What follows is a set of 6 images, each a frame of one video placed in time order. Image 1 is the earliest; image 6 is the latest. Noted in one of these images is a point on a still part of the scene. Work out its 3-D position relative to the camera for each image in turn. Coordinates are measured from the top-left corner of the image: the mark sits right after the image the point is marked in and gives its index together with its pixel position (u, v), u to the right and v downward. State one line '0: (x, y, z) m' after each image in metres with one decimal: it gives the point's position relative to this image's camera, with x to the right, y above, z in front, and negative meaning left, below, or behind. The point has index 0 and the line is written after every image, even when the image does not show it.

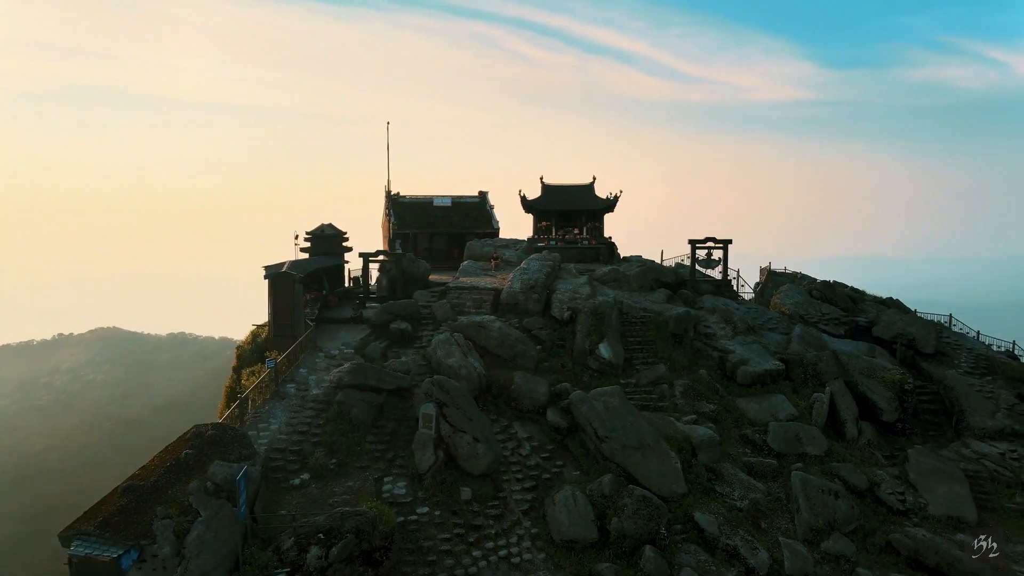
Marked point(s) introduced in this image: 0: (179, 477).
0: (-6.2, -3.5, +12.1) m
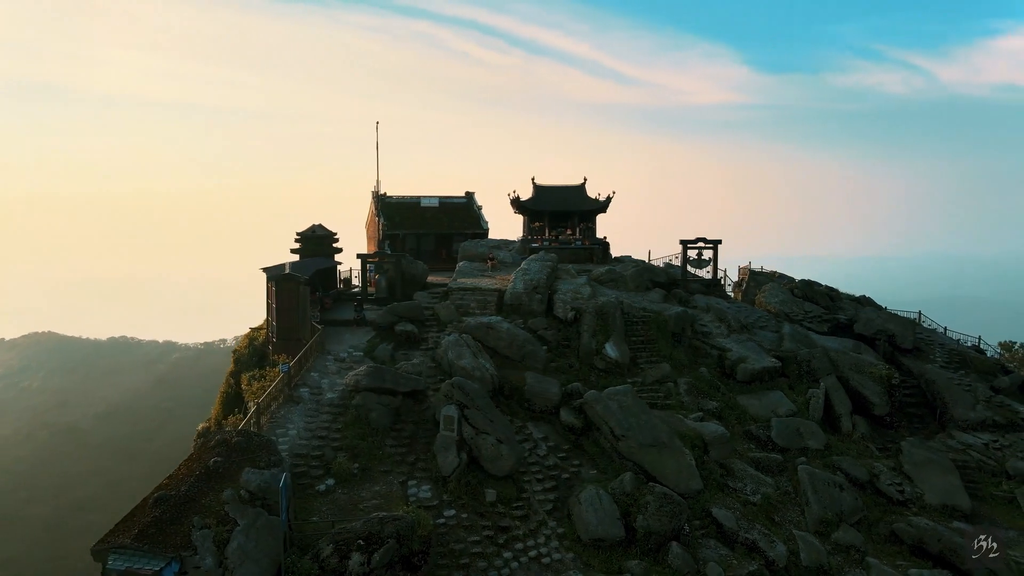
0: (-5.4, -3.5, +11.7) m
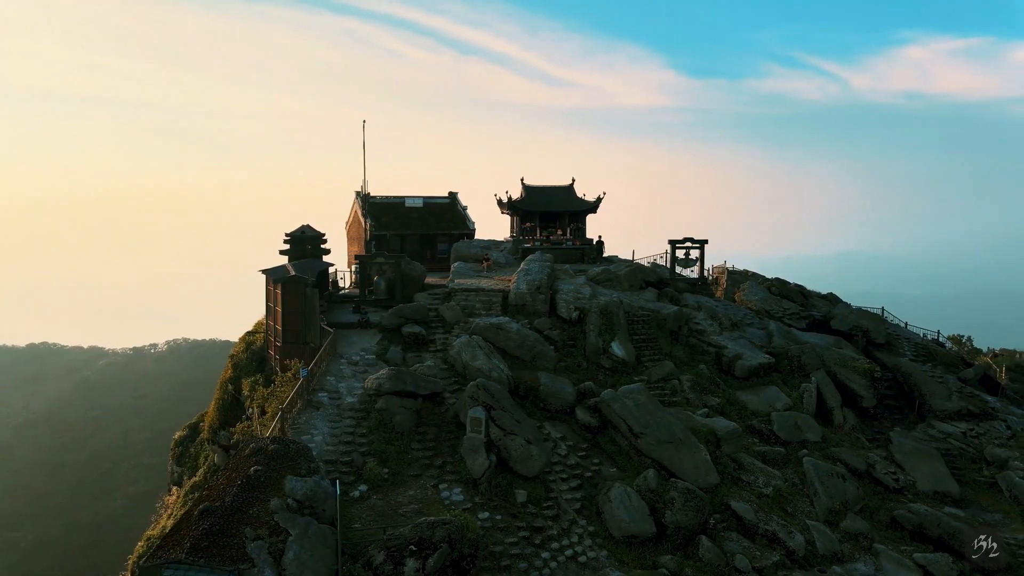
0: (-4.4, -3.6, +11.3) m
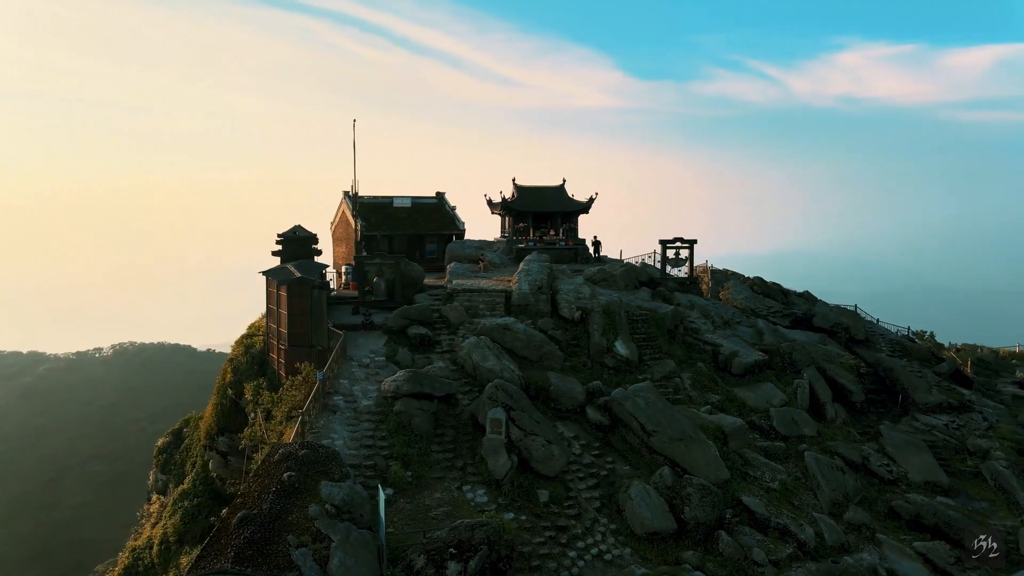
0: (-3.7, -3.6, +11.1) m
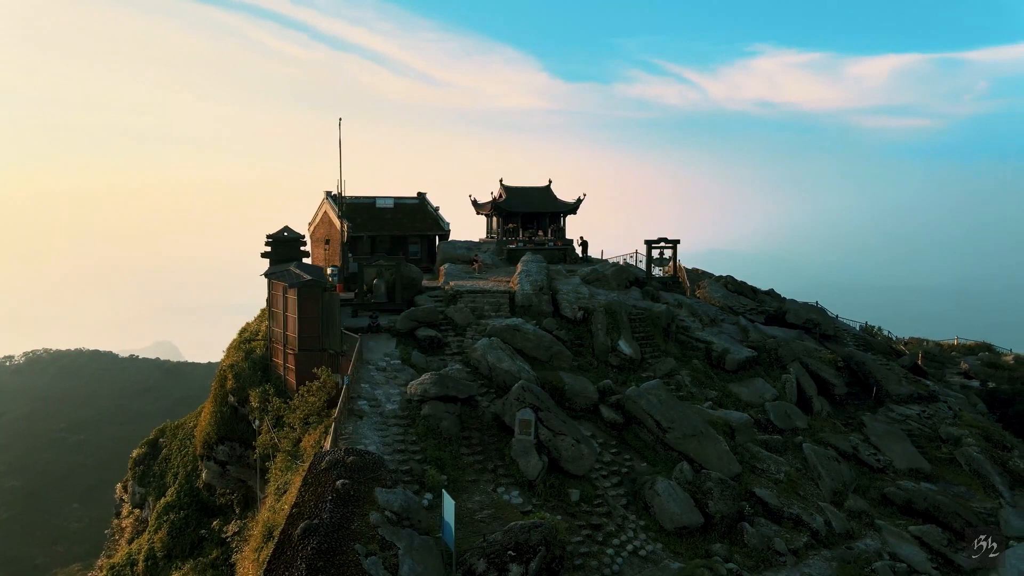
0: (-2.7, -3.7, +10.8) m
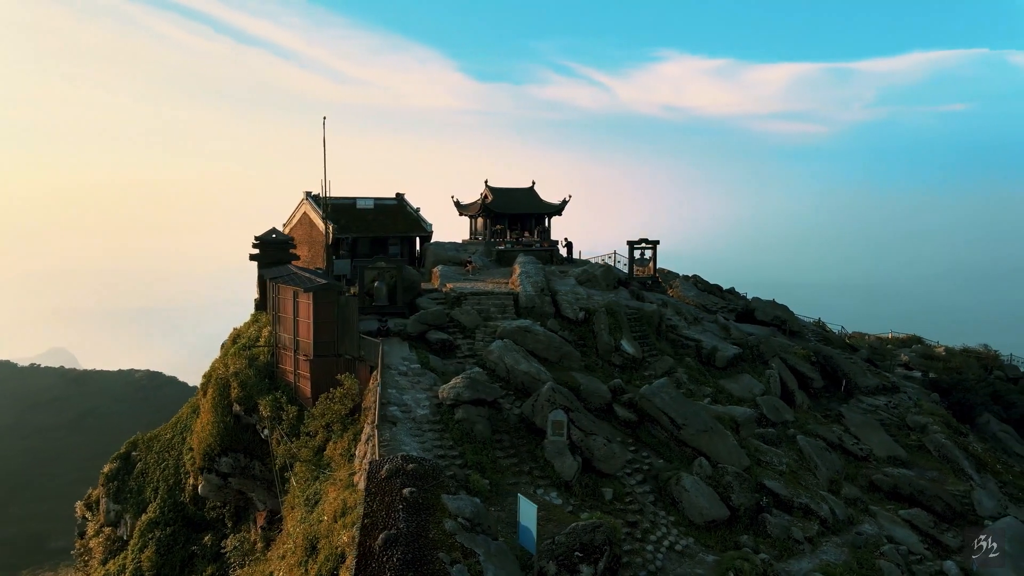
0: (-1.4, -3.8, +10.7) m
